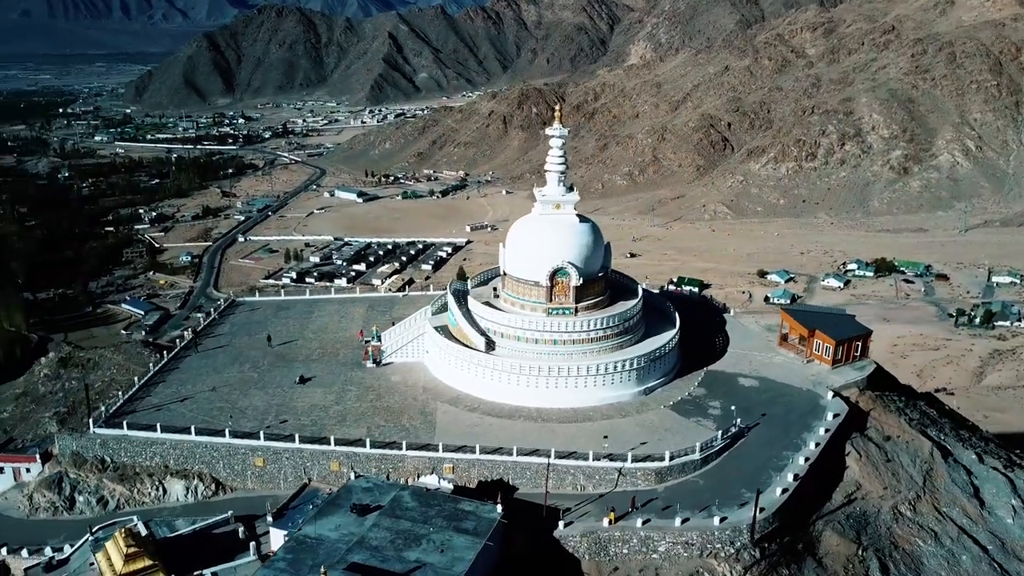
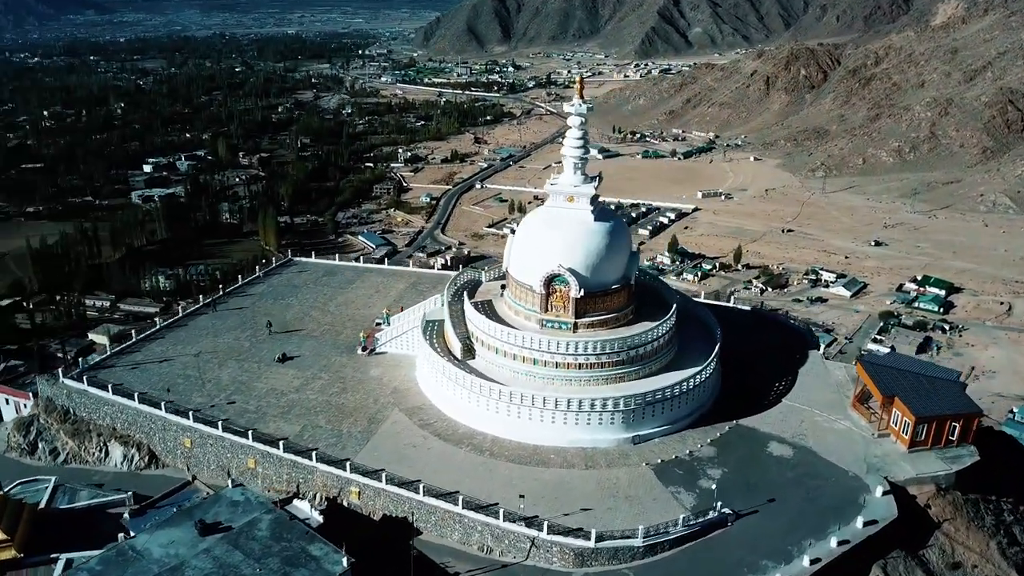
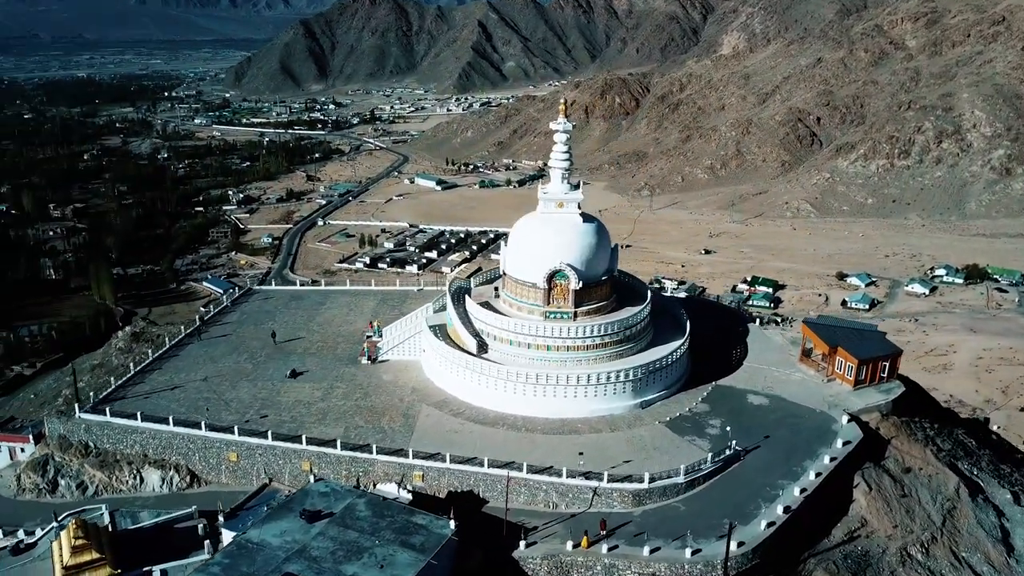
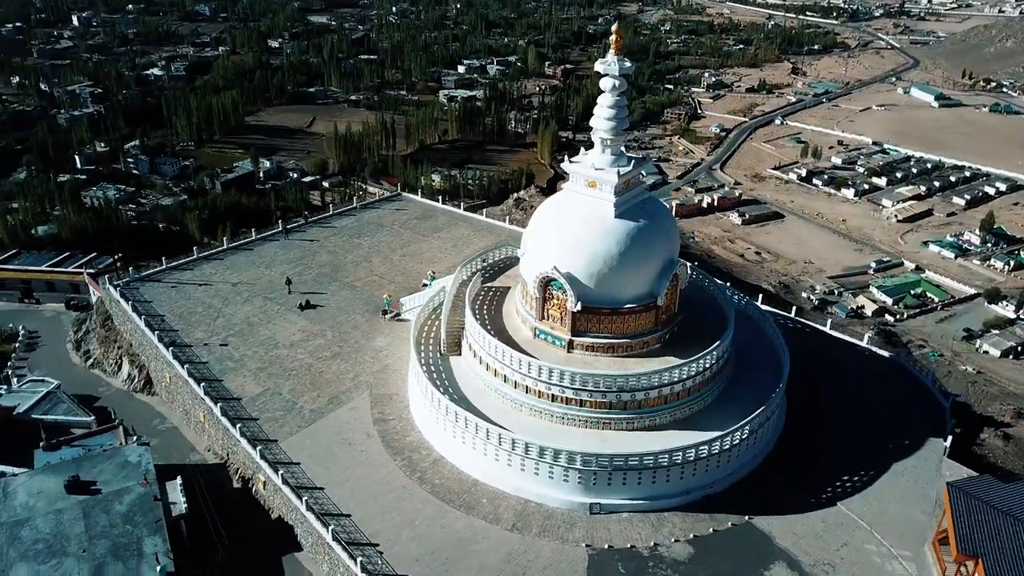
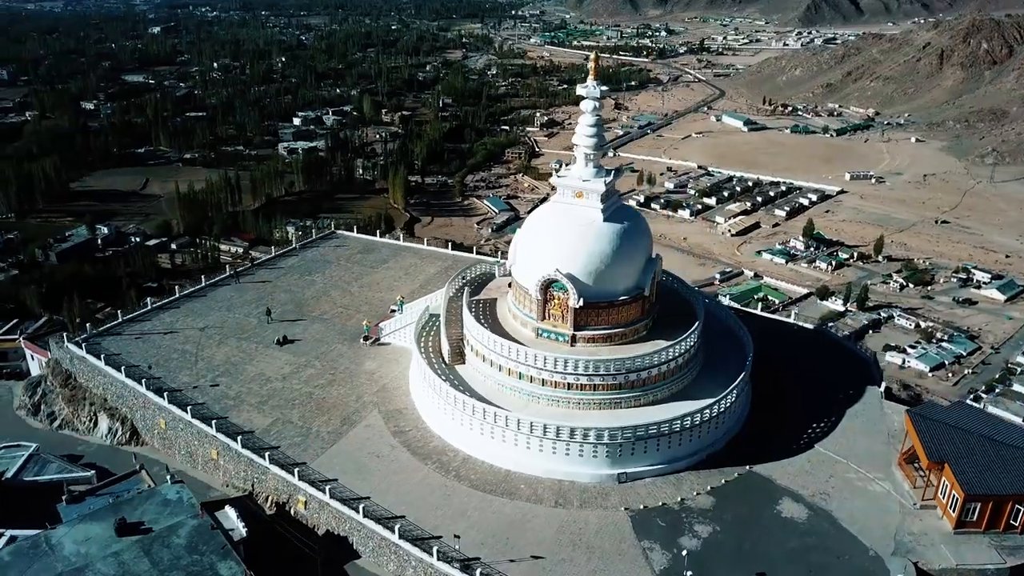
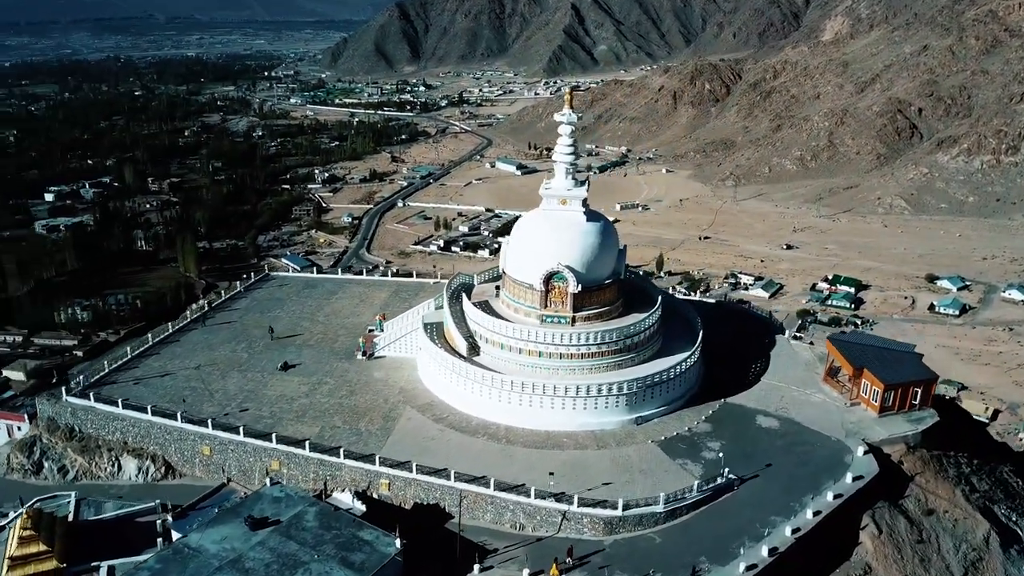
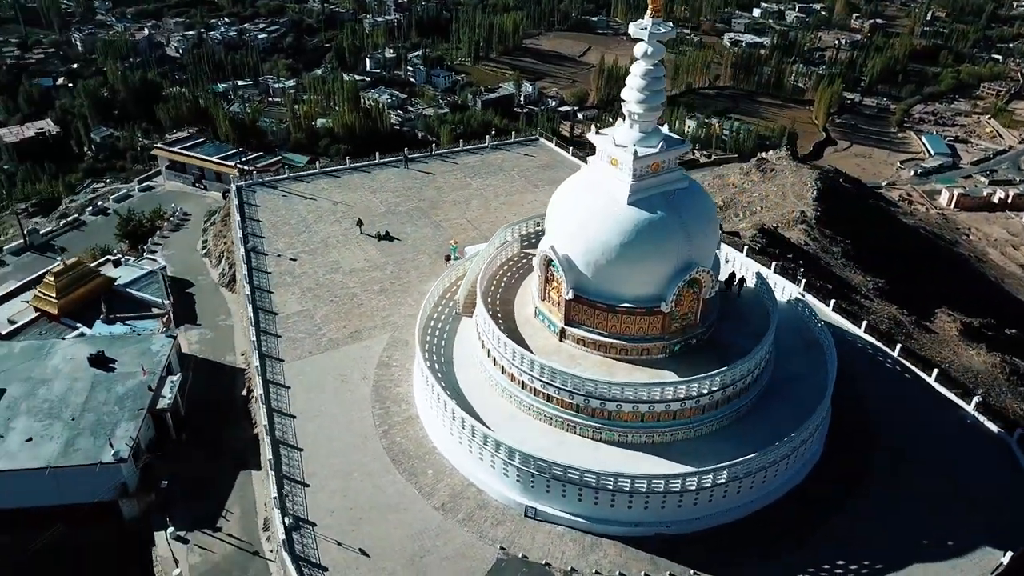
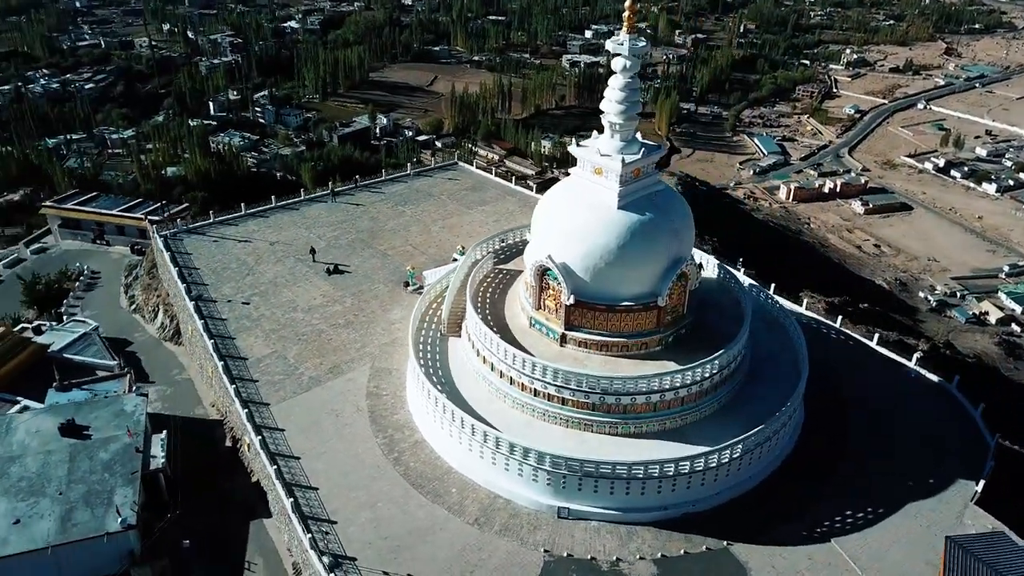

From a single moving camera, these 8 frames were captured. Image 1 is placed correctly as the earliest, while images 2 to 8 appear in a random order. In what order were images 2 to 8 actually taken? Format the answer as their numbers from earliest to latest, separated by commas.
3, 6, 2, 5, 4, 8, 7
